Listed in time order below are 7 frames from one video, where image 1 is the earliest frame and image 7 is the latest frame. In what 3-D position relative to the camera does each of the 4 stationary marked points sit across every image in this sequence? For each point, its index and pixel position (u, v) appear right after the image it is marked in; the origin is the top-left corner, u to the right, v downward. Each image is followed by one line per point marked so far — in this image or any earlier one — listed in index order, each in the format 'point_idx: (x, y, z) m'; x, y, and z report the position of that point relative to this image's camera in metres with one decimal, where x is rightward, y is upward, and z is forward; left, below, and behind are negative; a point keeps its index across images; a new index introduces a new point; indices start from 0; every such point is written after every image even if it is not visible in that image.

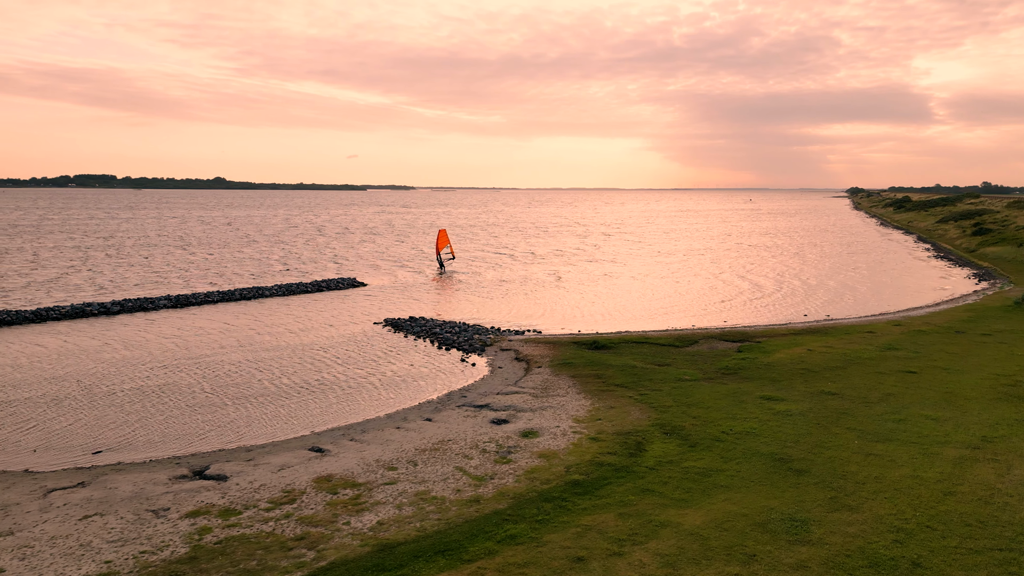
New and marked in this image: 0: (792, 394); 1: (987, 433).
0: (+6.9, -2.6, +18.1) m
1: (+9.6, -2.9, +14.7) m
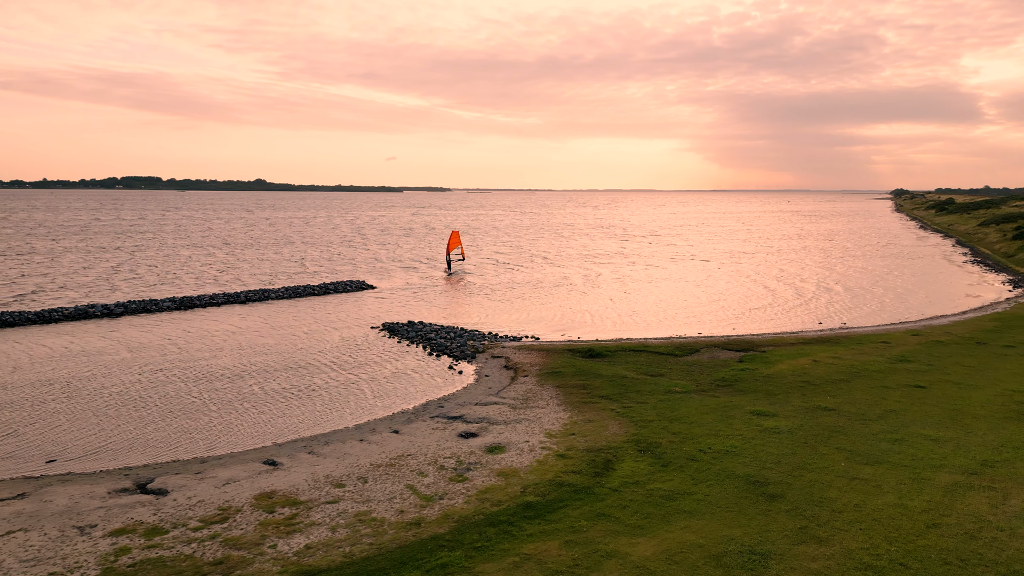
0: (+6.4, -2.8, +17.1) m
1: (+8.9, -3.2, +13.6) m
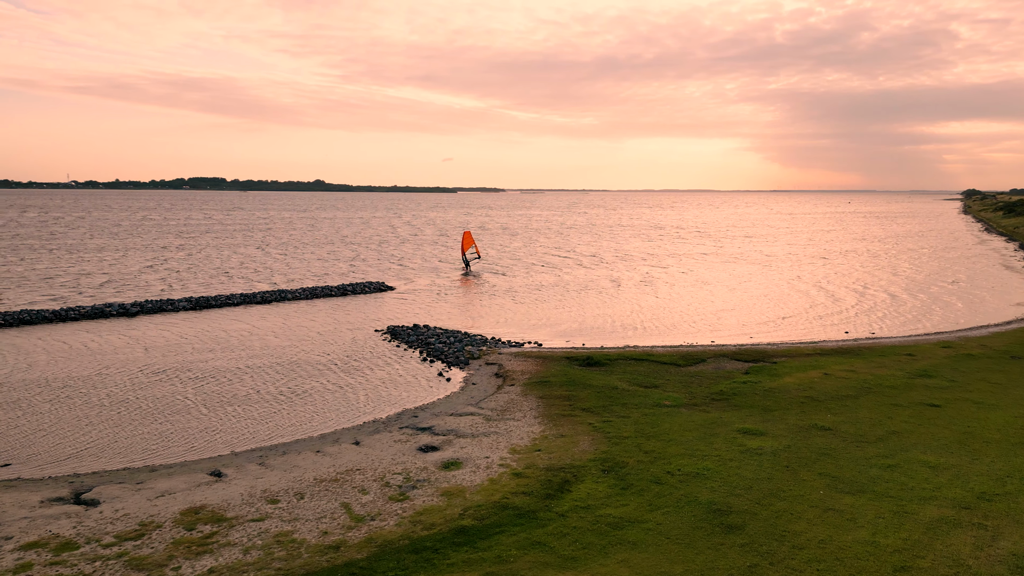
0: (+5.8, -3.1, +15.9) m
1: (+8.1, -3.4, +12.3) m
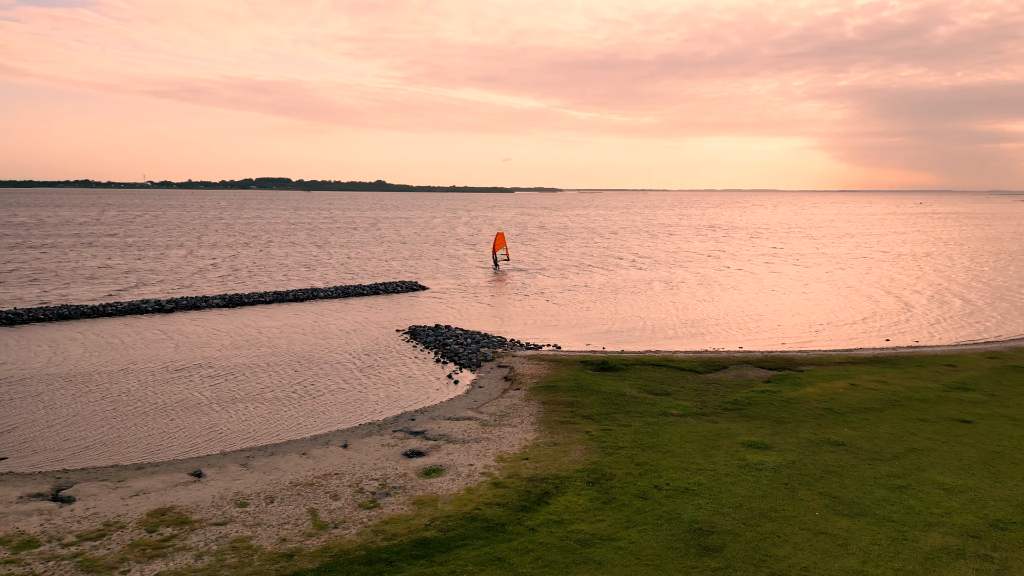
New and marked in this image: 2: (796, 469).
0: (+5.7, -3.2, +15.1) m
1: (+7.7, -3.5, +11.3) m
2: (+5.2, -3.3, +13.4) m
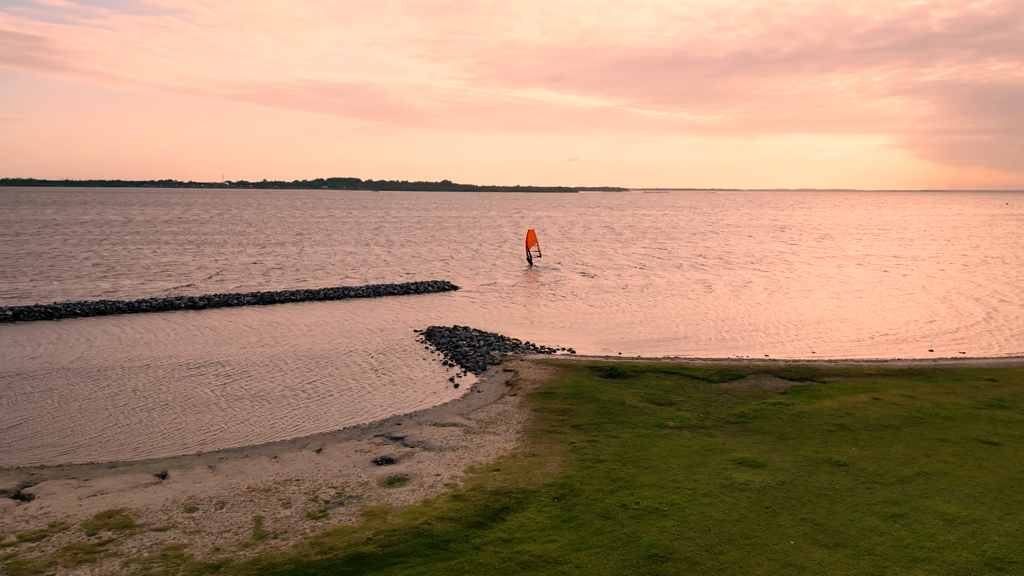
0: (+5.2, -3.3, +14.1) m
1: (+6.9, -3.7, +10.1) m
2: (+4.6, -3.5, +12.4) m
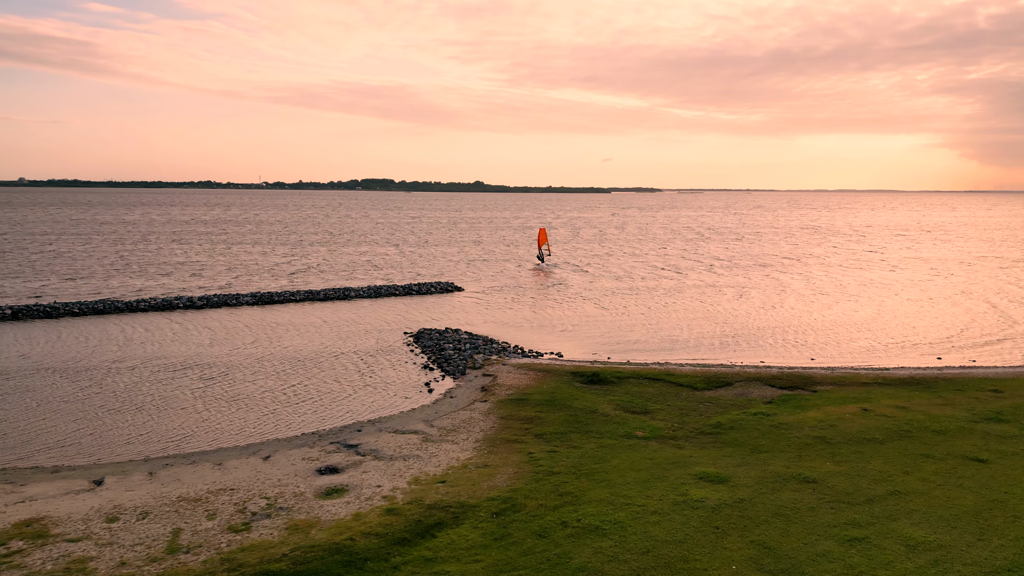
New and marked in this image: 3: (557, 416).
0: (+4.3, -3.4, +13.3) m
1: (+5.8, -3.8, +9.3) m
2: (+3.7, -3.6, +11.7) m
3: (+1.1, -2.9, +16.7) m
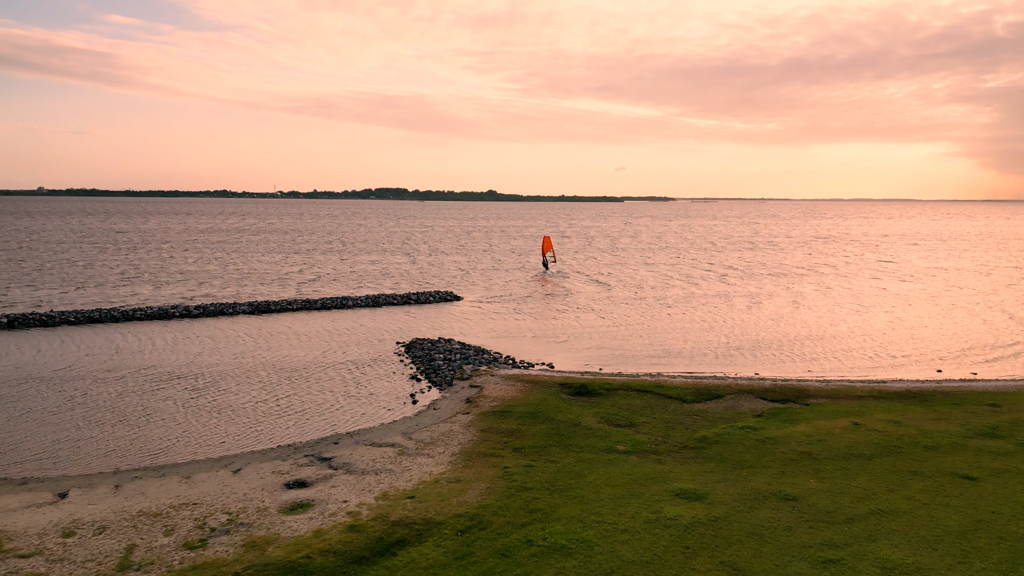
0: (+3.8, -3.6, +12.9) m
1: (+5.3, -3.9, +8.9) m
2: (+3.2, -3.7, +11.3) m
3: (+0.6, -3.2, +16.4) m
